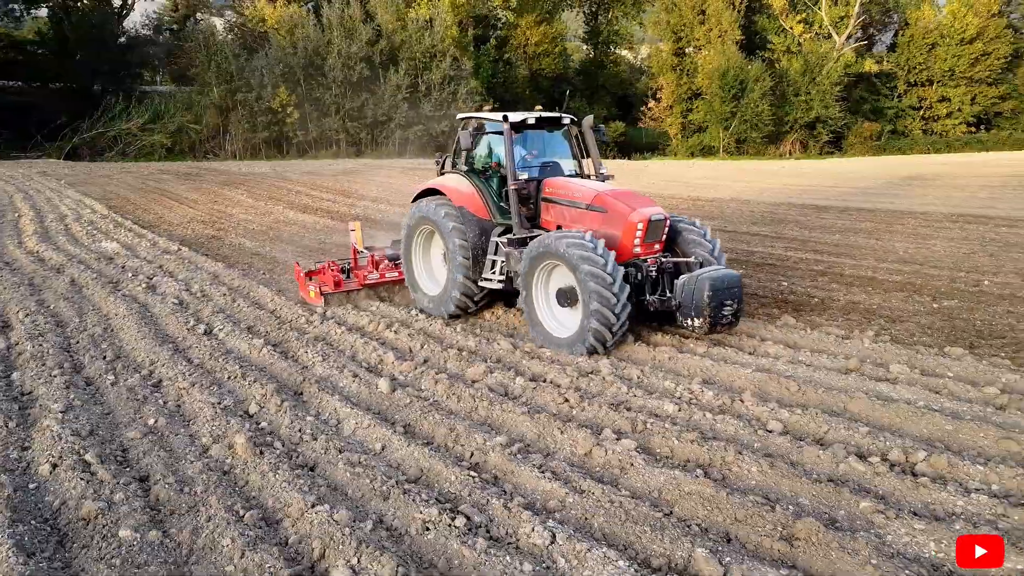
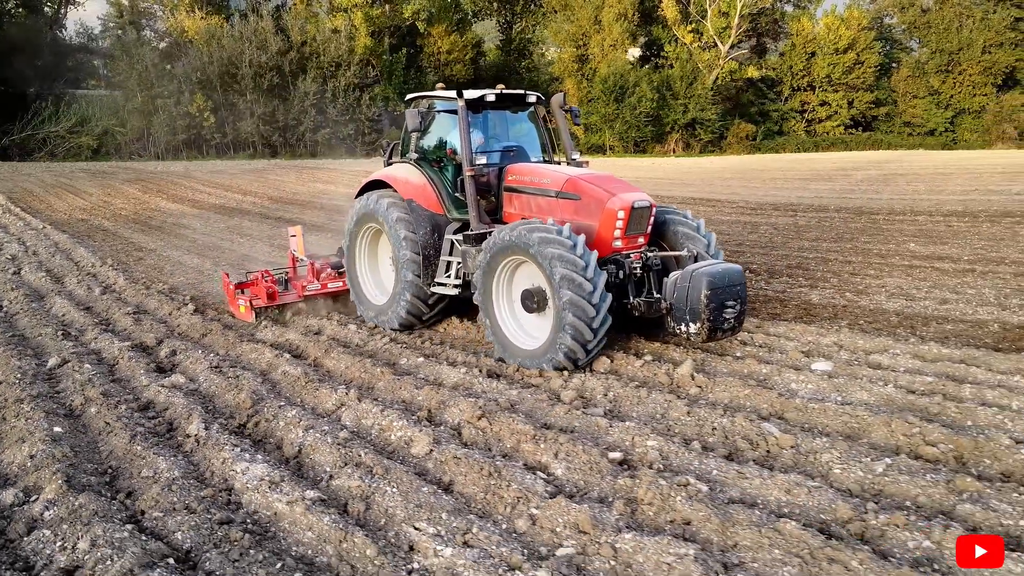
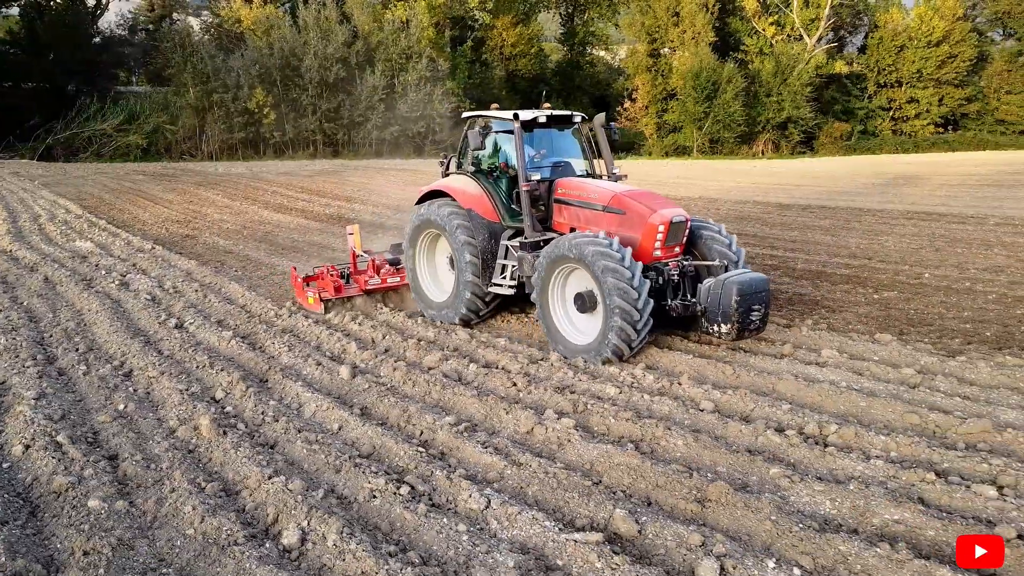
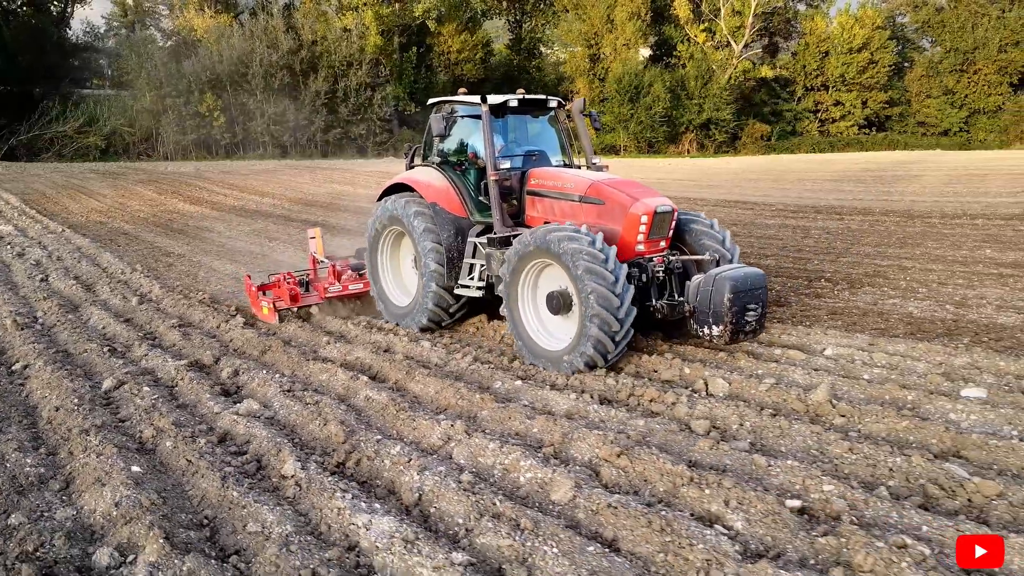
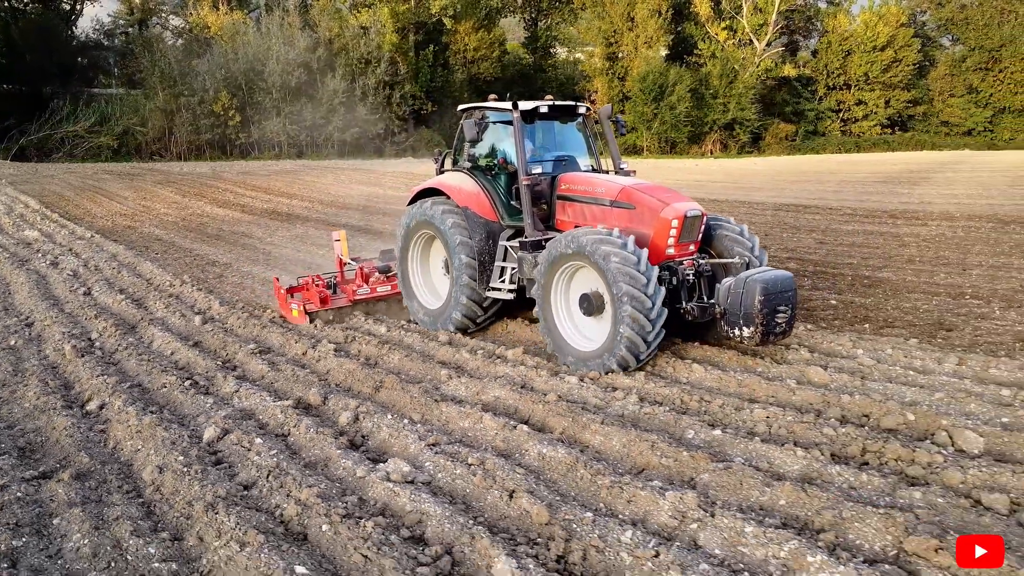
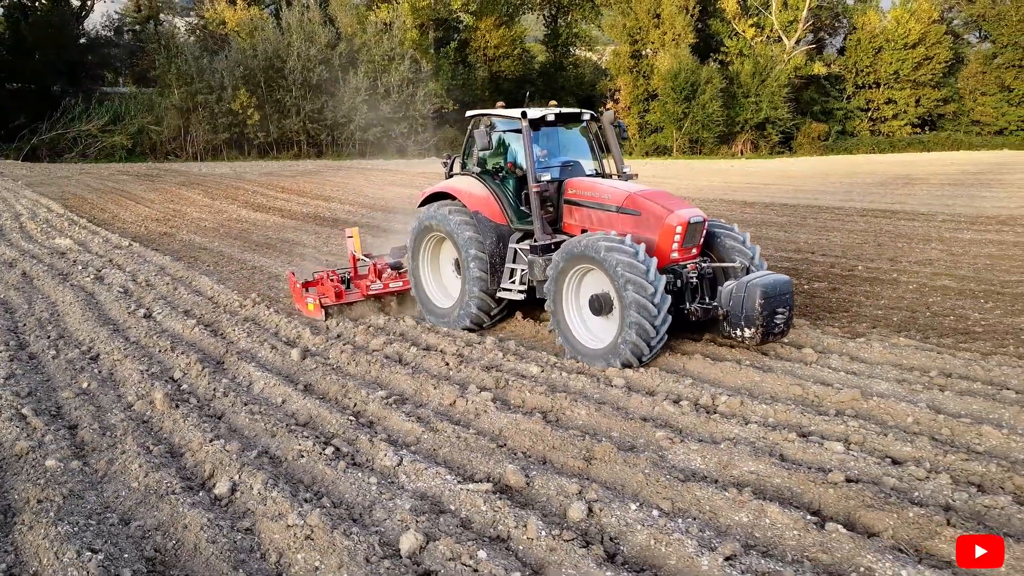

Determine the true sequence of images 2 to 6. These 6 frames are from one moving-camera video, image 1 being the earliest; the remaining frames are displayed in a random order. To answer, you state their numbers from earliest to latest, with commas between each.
3, 6, 5, 4, 2
